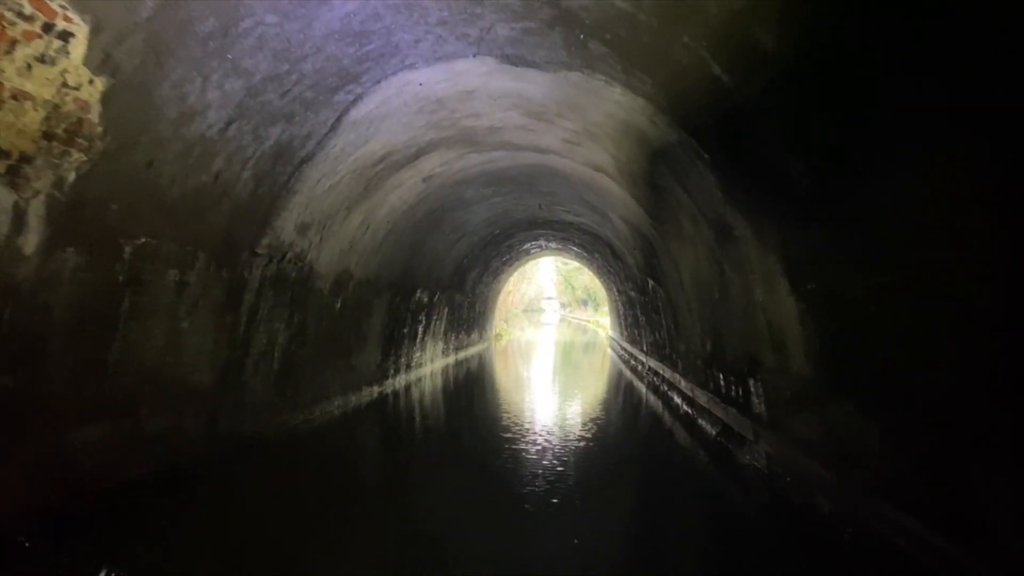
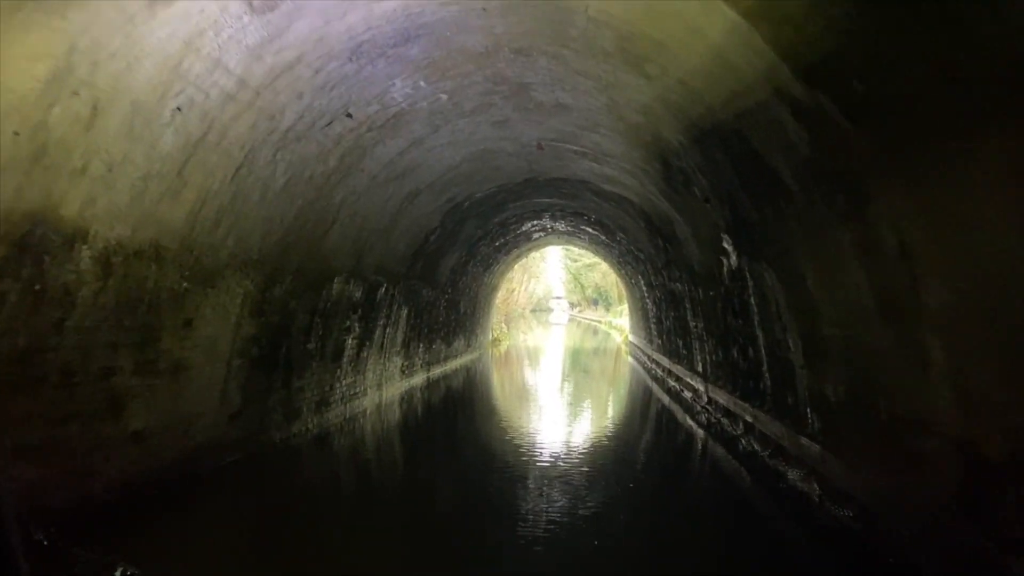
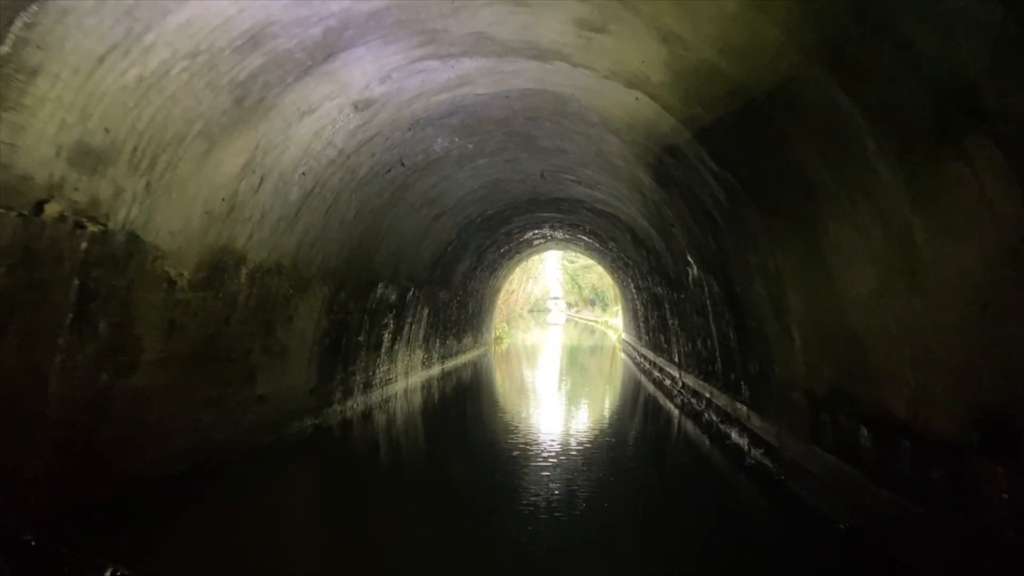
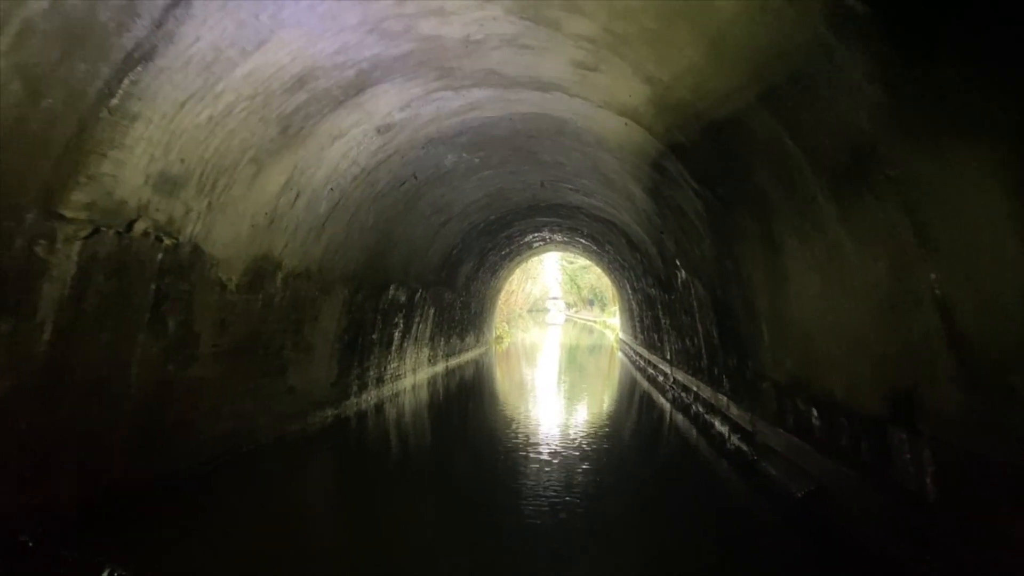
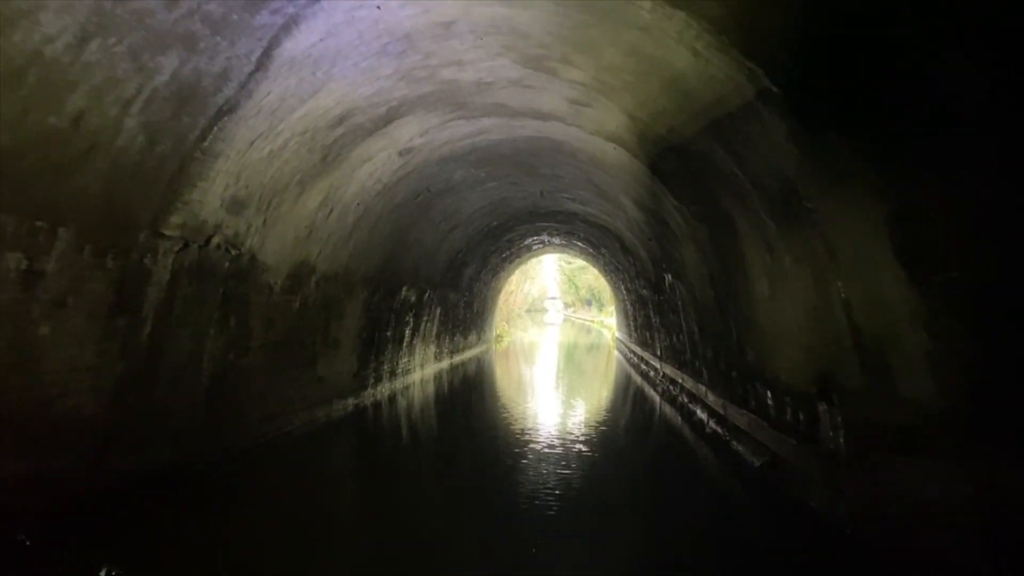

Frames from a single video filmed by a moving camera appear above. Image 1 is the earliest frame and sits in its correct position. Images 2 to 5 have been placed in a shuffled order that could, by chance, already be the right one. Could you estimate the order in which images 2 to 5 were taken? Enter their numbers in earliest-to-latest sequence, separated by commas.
5, 4, 3, 2
